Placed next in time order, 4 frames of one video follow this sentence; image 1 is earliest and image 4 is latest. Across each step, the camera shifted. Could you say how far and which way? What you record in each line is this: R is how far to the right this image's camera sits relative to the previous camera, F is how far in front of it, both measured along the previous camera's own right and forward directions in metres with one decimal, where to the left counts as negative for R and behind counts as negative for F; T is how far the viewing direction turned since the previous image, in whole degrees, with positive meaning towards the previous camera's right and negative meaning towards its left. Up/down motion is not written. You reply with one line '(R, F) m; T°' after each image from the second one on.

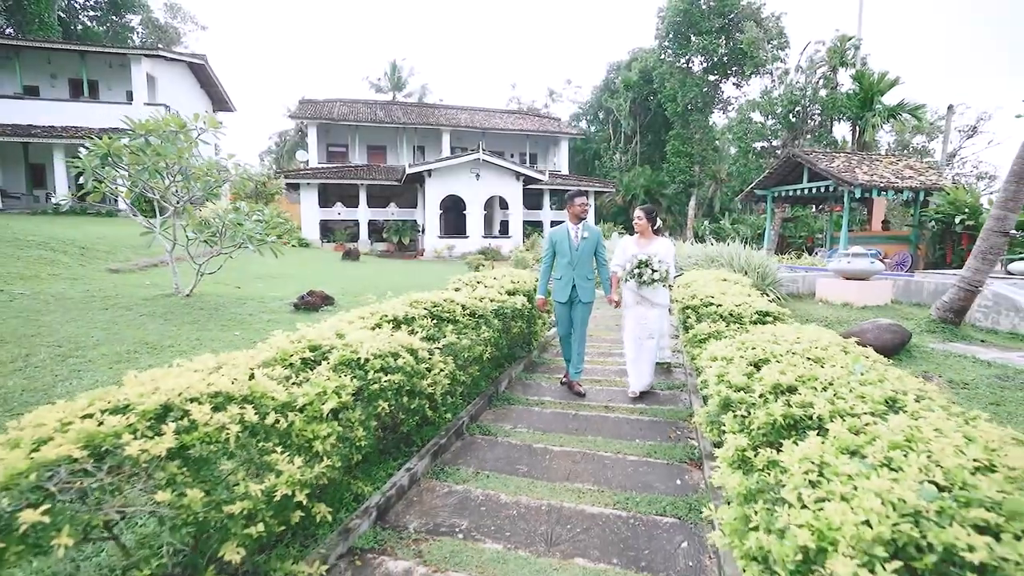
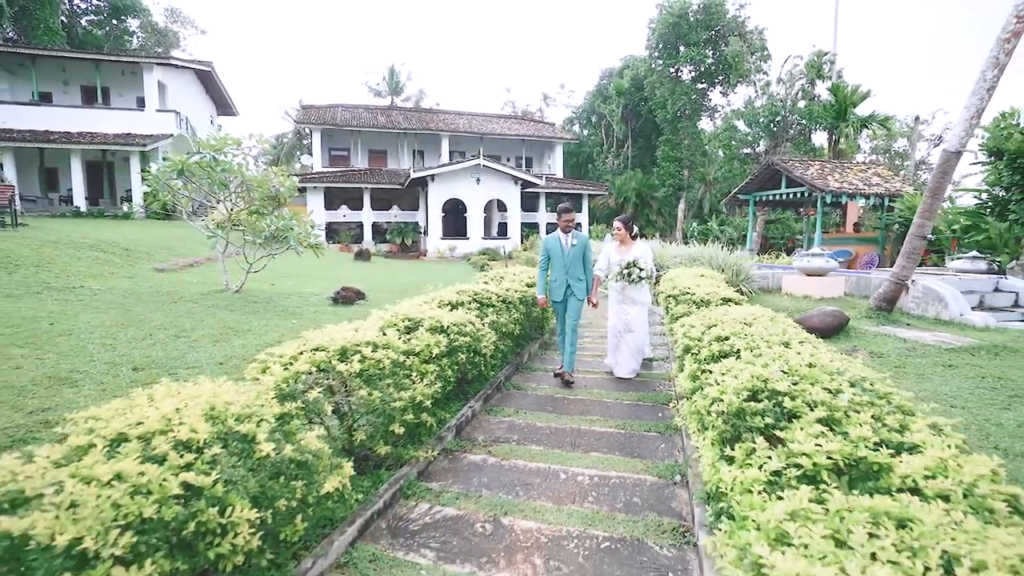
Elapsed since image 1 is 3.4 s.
(-0.3, -1.2) m; +1°
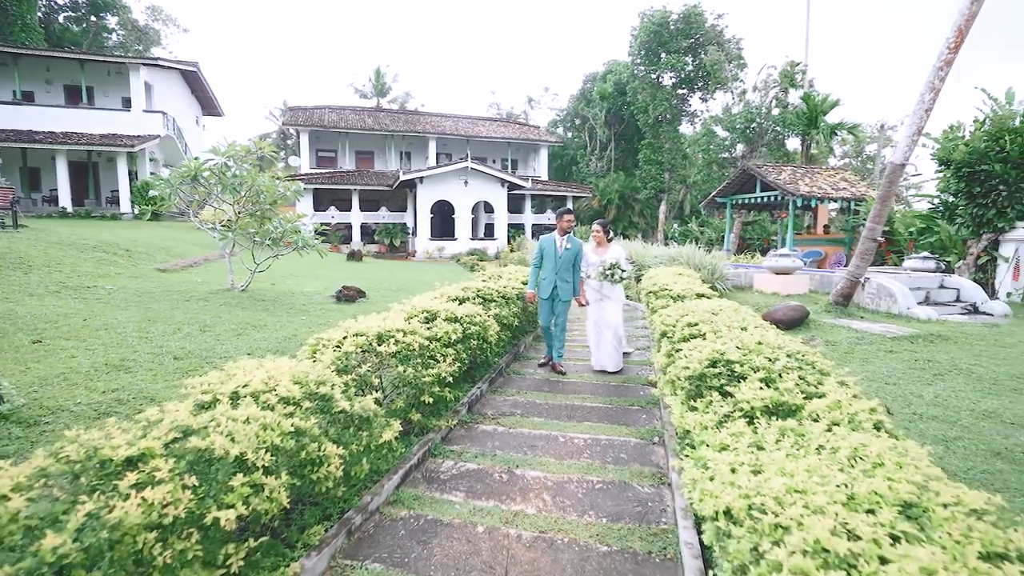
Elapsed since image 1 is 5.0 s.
(-0.2, -0.6) m; +2°
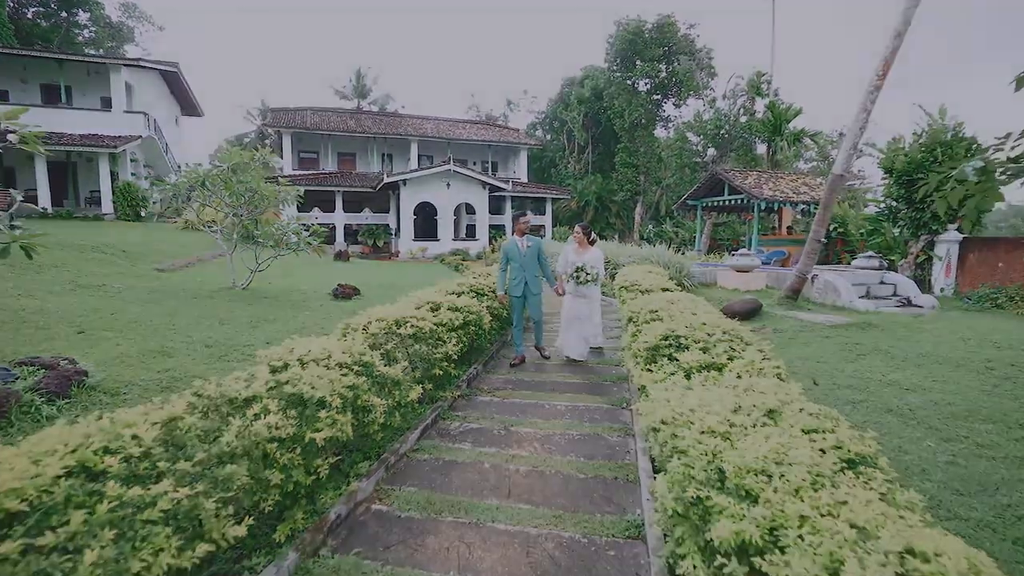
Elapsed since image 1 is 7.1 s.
(-0.1, -0.8) m; +2°
